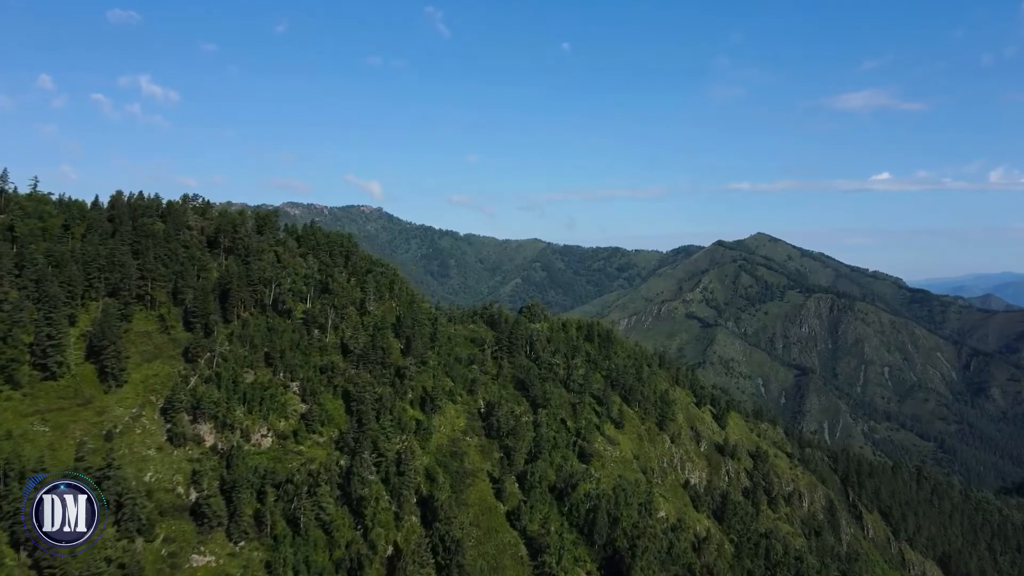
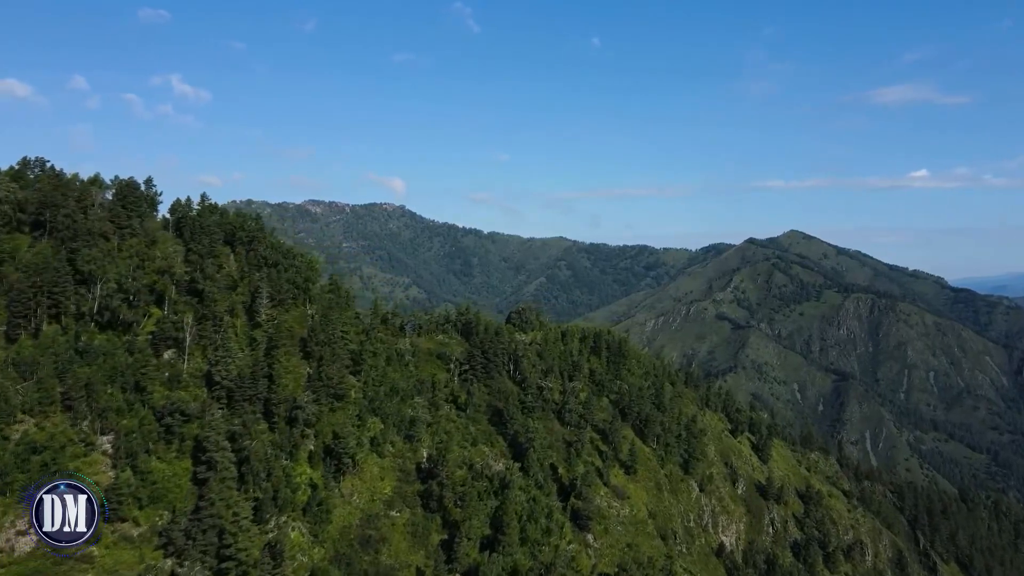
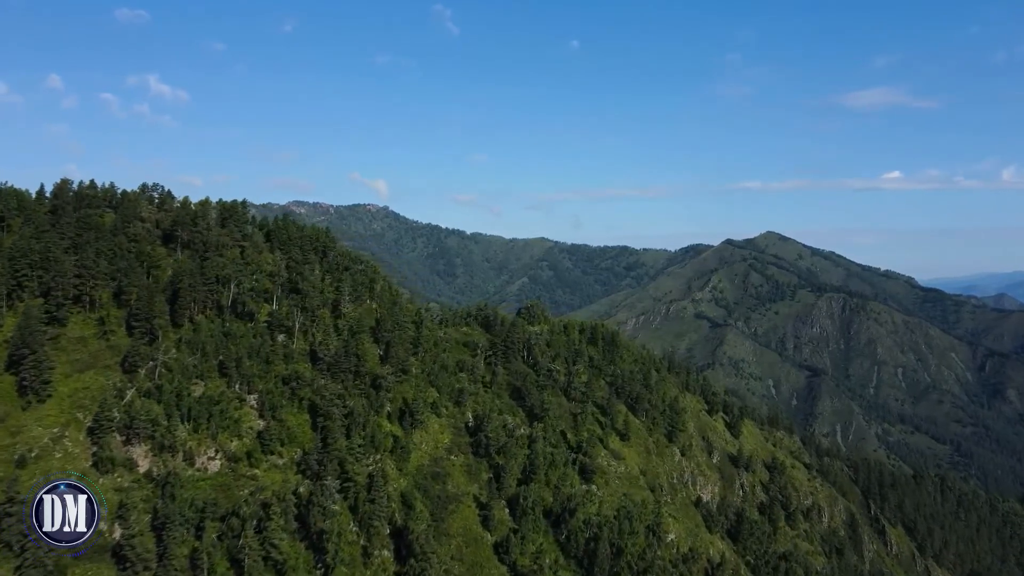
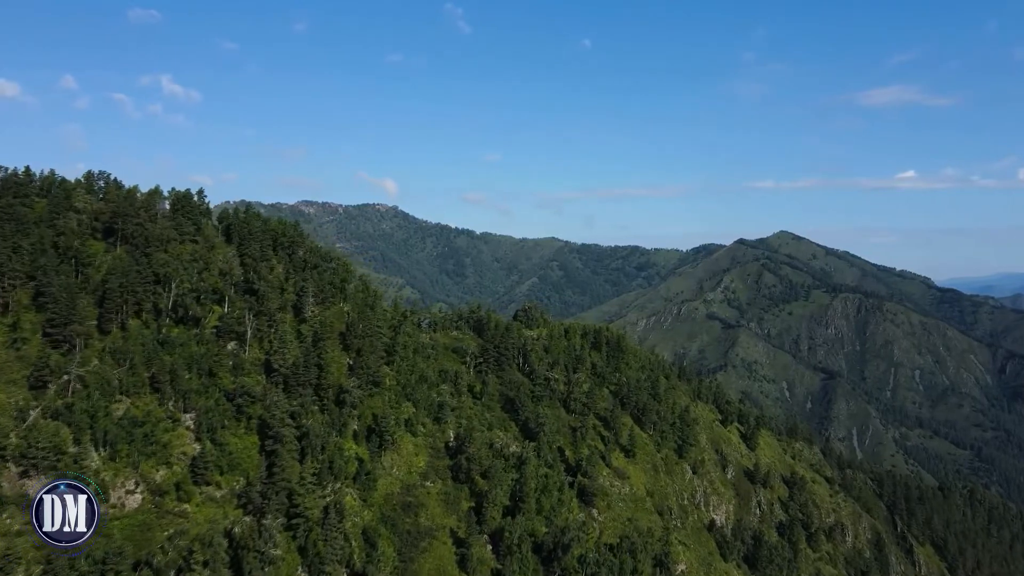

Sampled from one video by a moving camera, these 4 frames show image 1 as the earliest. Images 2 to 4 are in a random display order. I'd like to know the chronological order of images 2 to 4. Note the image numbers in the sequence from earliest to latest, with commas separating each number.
3, 4, 2
